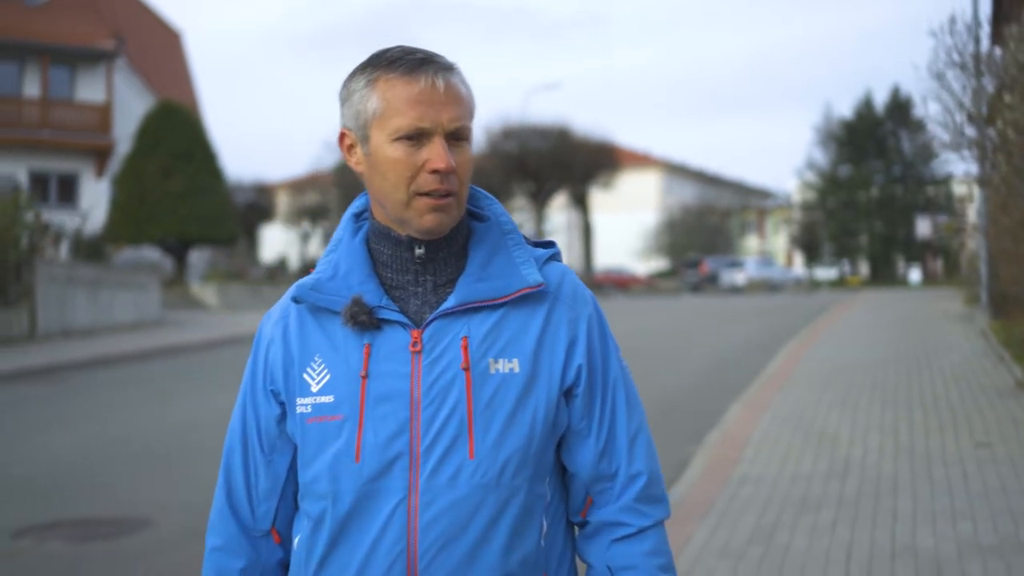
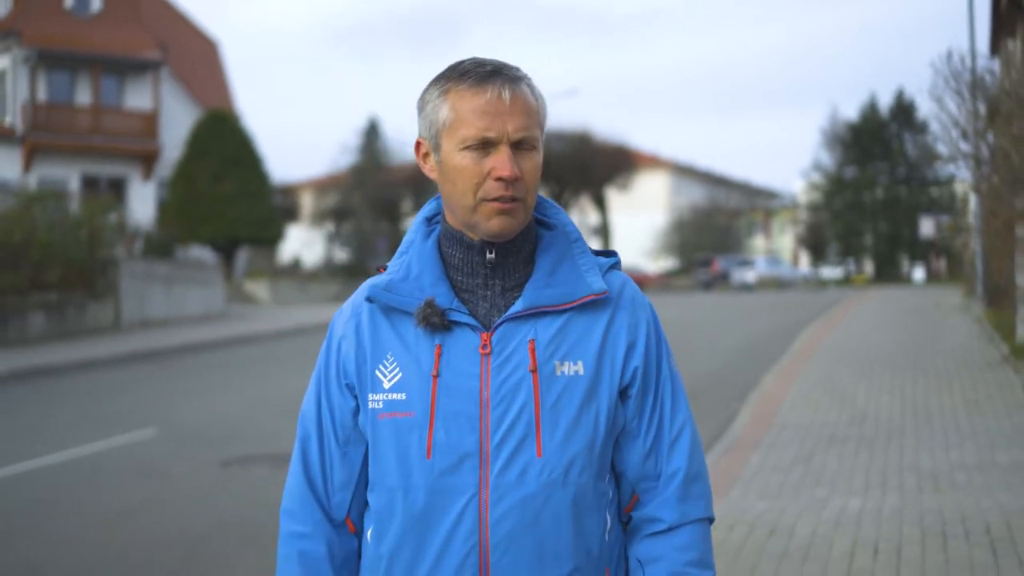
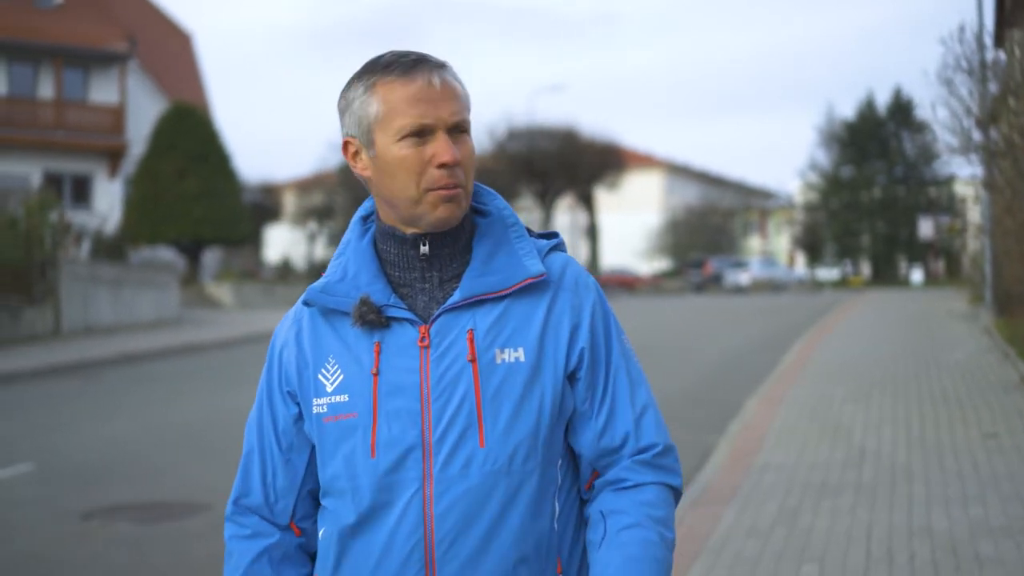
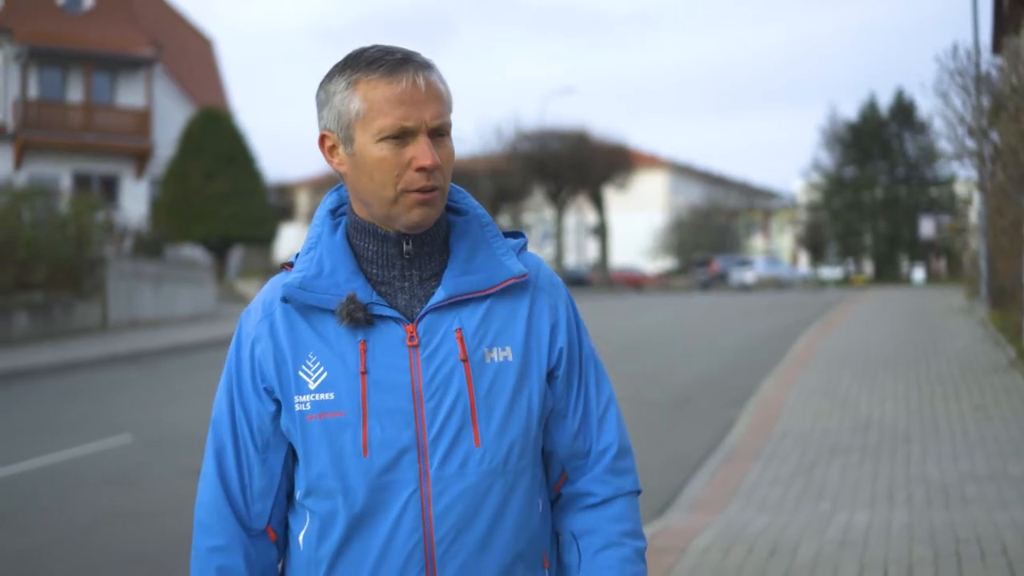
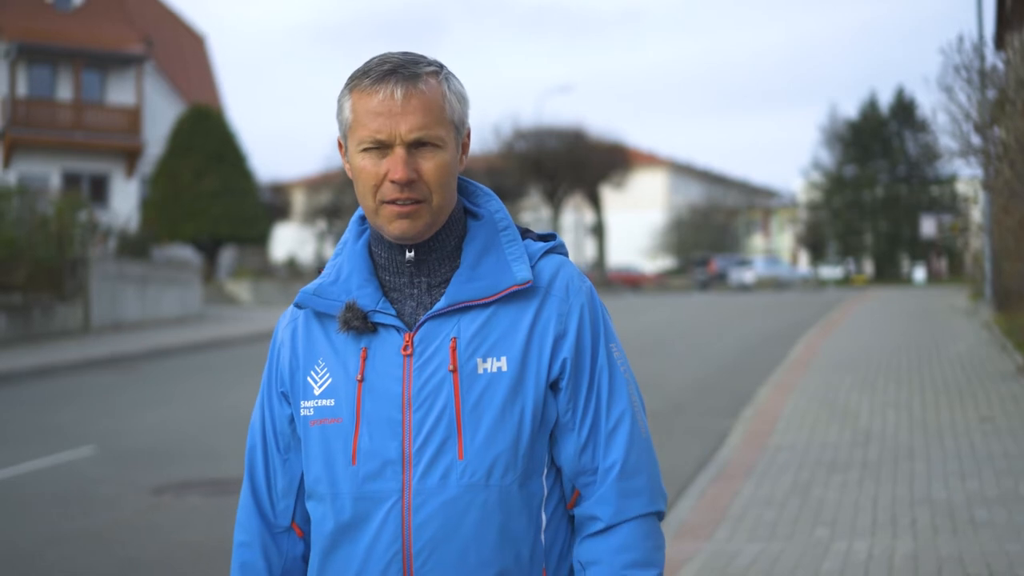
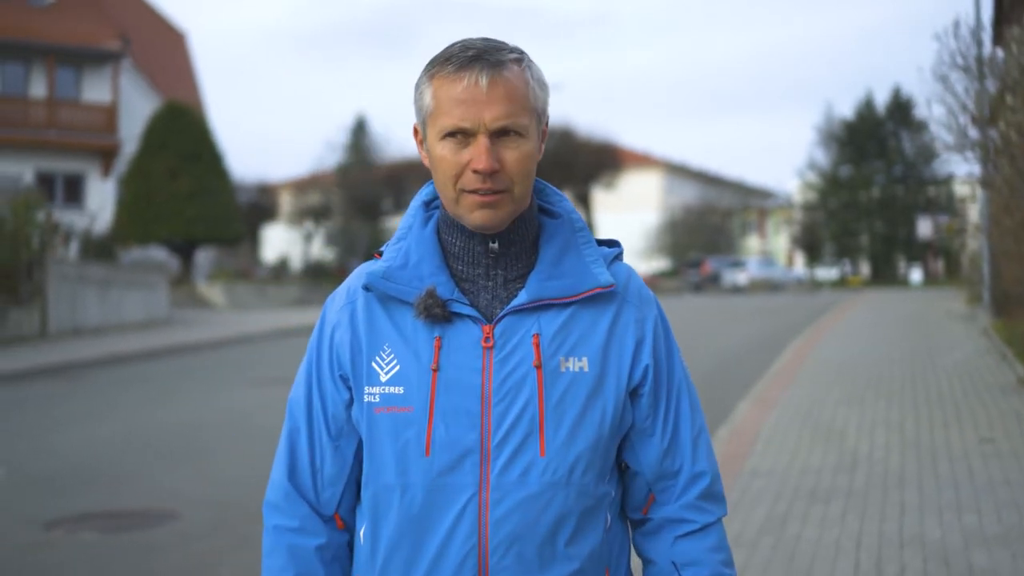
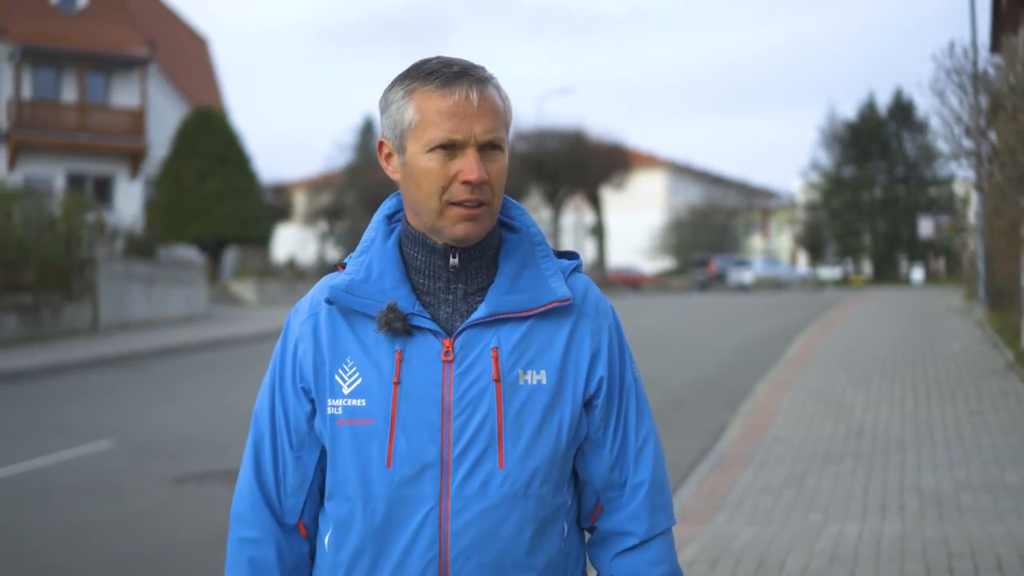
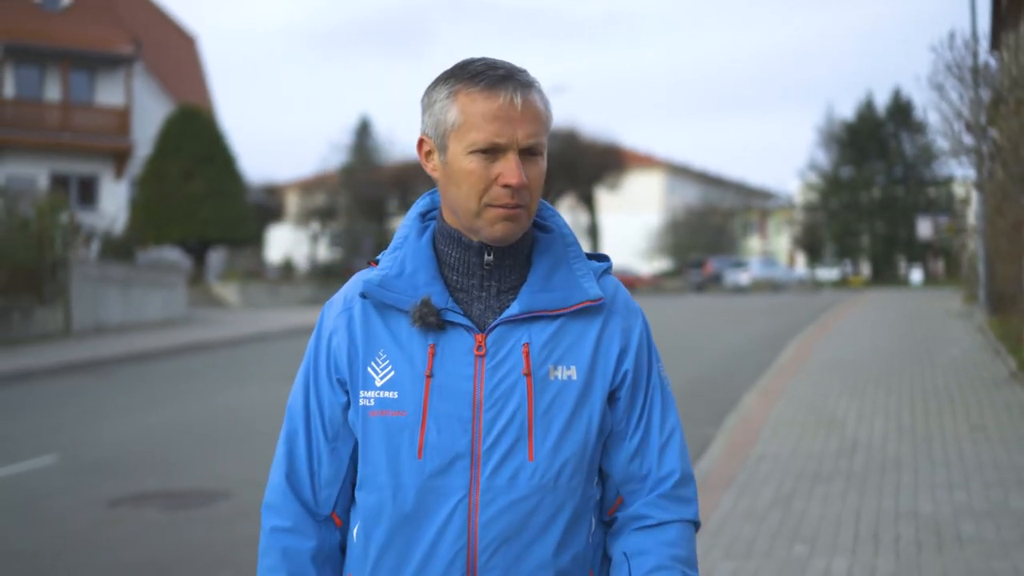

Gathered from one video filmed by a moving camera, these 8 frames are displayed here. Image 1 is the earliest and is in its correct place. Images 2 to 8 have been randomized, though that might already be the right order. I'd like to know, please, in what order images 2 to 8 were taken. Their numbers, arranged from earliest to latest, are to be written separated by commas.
6, 3, 8, 5, 7, 4, 2
